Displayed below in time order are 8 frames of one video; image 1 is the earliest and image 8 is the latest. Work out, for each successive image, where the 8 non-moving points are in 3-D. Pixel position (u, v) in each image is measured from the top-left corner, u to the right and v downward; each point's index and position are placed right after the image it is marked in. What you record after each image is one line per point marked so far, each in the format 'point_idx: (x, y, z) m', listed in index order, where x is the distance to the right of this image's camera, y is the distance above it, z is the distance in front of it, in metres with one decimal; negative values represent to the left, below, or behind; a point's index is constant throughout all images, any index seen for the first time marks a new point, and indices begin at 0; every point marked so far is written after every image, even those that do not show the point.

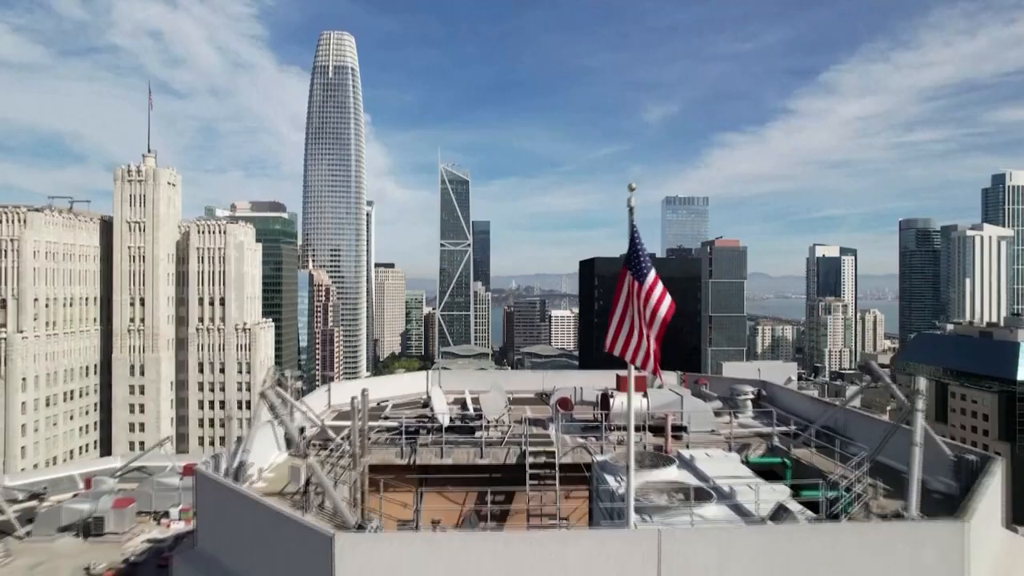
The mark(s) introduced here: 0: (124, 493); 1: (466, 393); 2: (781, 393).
0: (-10.8, -5.7, +18.2) m
1: (-1.1, -2.5, +17.1) m
2: (+5.8, -2.2, +14.1) m
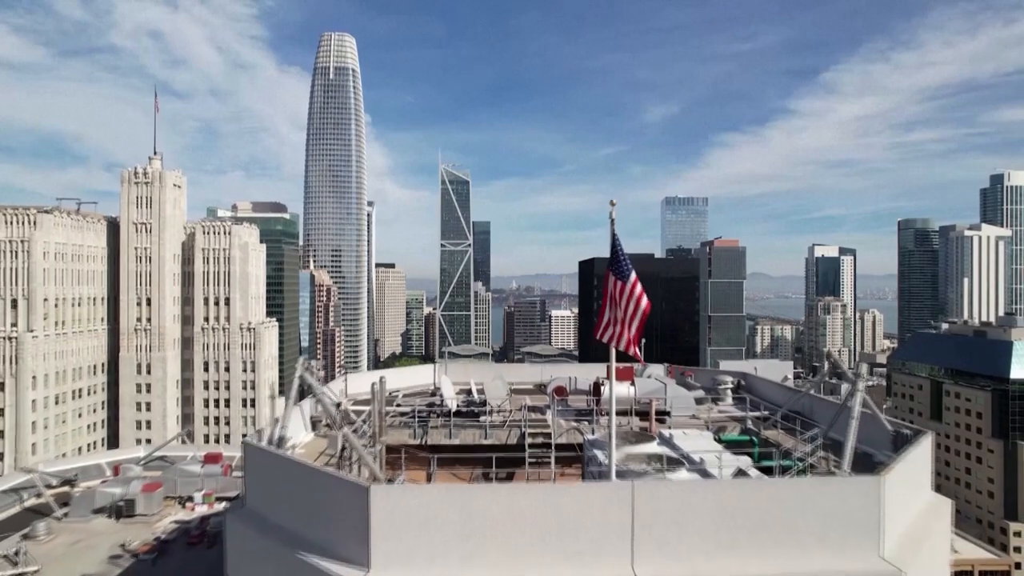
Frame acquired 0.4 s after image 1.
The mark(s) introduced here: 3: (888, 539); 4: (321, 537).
0: (-10.8, -5.7, +19.5) m
1: (-1.1, -2.5, +18.4) m
2: (+5.8, -2.2, +15.4) m
3: (+4.2, -2.7, +7.2) m
4: (-2.2, -2.7, +7.3) m
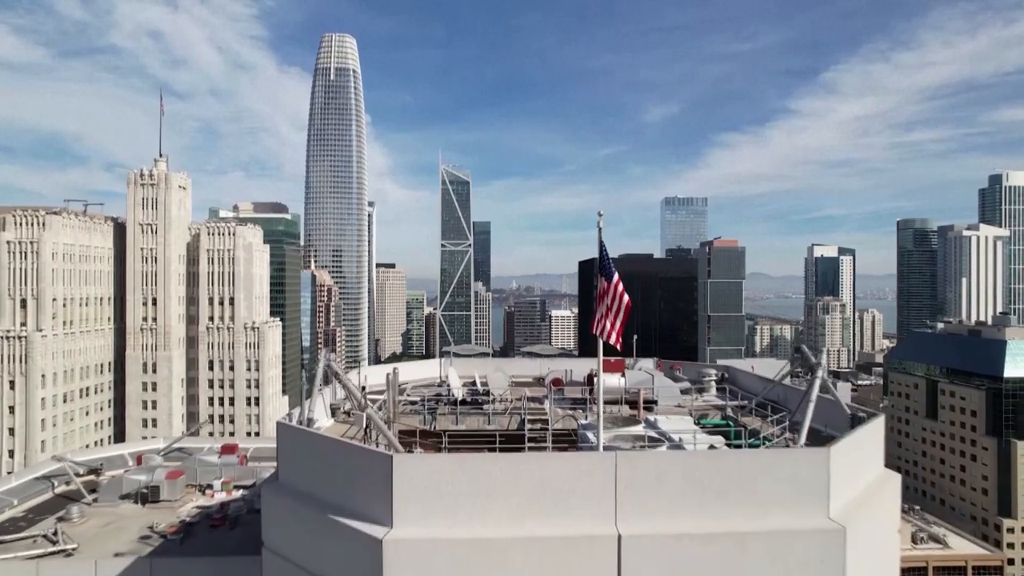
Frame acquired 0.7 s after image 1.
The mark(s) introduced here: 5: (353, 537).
0: (-10.7, -5.7, +20.7) m
1: (-1.1, -2.5, +19.6) m
2: (+5.8, -2.2, +16.6) m
3: (+4.2, -2.7, +8.4) m
4: (-2.2, -2.7, +8.5) m
5: (-2.0, -3.1, +8.1) m
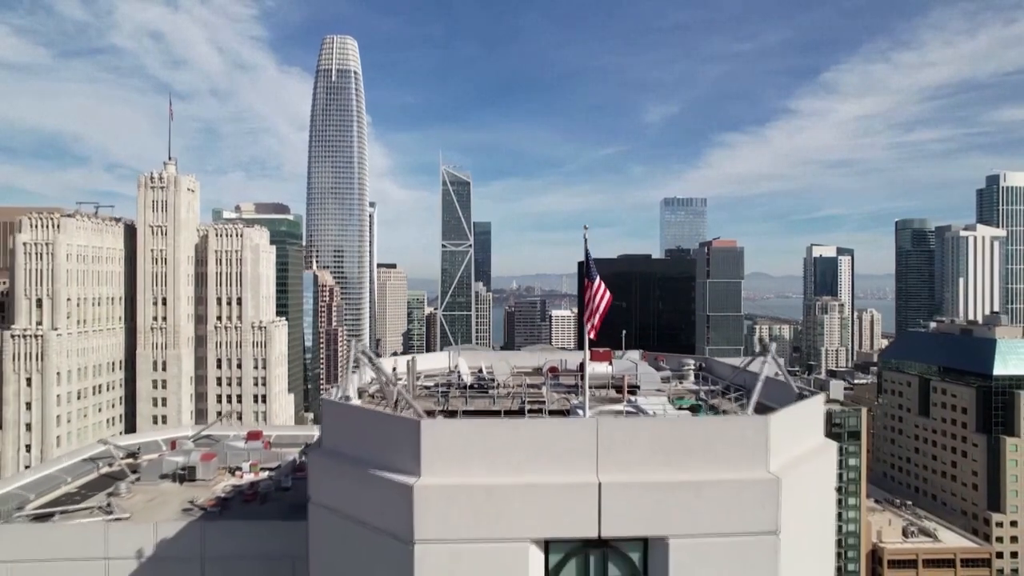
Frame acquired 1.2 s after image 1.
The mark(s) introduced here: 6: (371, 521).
0: (-10.7, -5.7, +22.7) m
1: (-1.0, -2.5, +21.6) m
2: (+5.9, -2.2, +18.6) m
3: (+4.3, -2.7, +10.4) m
4: (-2.1, -2.7, +10.5) m
5: (-2.0, -3.1, +10.1) m
6: (-2.3, -3.7, +10.3) m
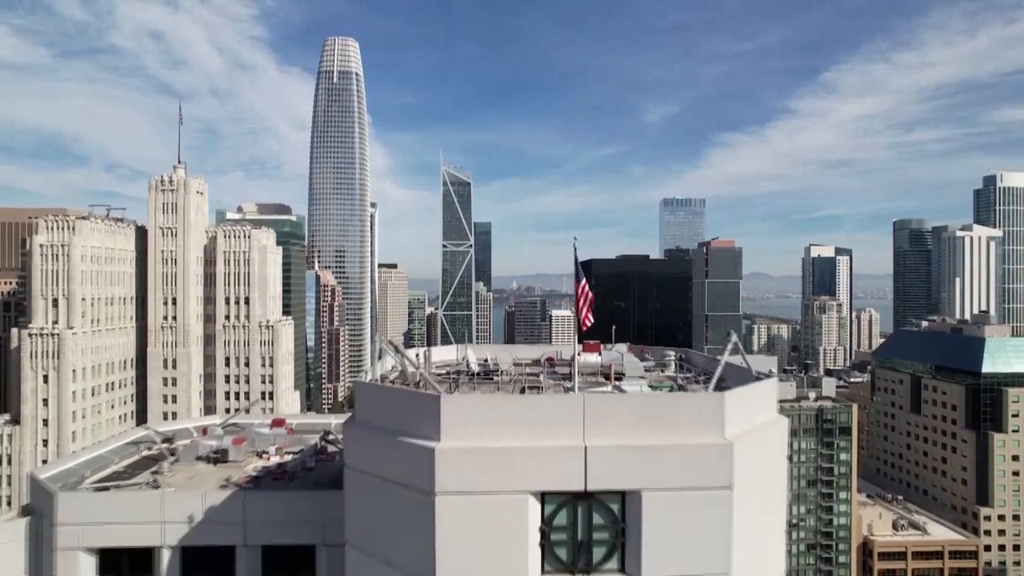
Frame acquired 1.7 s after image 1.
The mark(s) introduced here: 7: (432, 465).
0: (-10.6, -5.7, +25.0) m
1: (-1.0, -2.5, +23.9) m
2: (+5.9, -2.2, +20.9) m
3: (+4.3, -2.7, +12.7) m
4: (-2.1, -2.7, +12.8) m
5: (-2.0, -3.1, +12.4) m
6: (-2.2, -3.7, +12.6) m
7: (-1.5, -3.2, +11.9) m
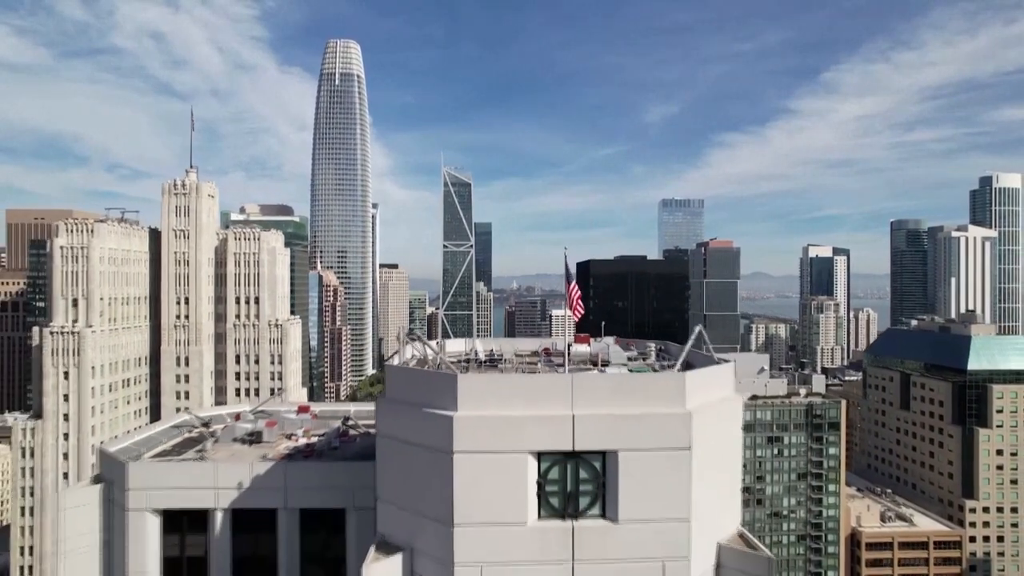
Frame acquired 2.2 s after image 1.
0: (-10.6, -5.7, +28.0) m
1: (-0.9, -2.5, +26.9) m
2: (+6.0, -2.2, +23.9) m
3: (+4.4, -2.7, +15.7) m
4: (-2.0, -2.7, +15.8) m
5: (-1.9, -3.1, +15.4) m
6: (-2.2, -3.7, +15.6) m
7: (-1.4, -3.2, +14.9) m
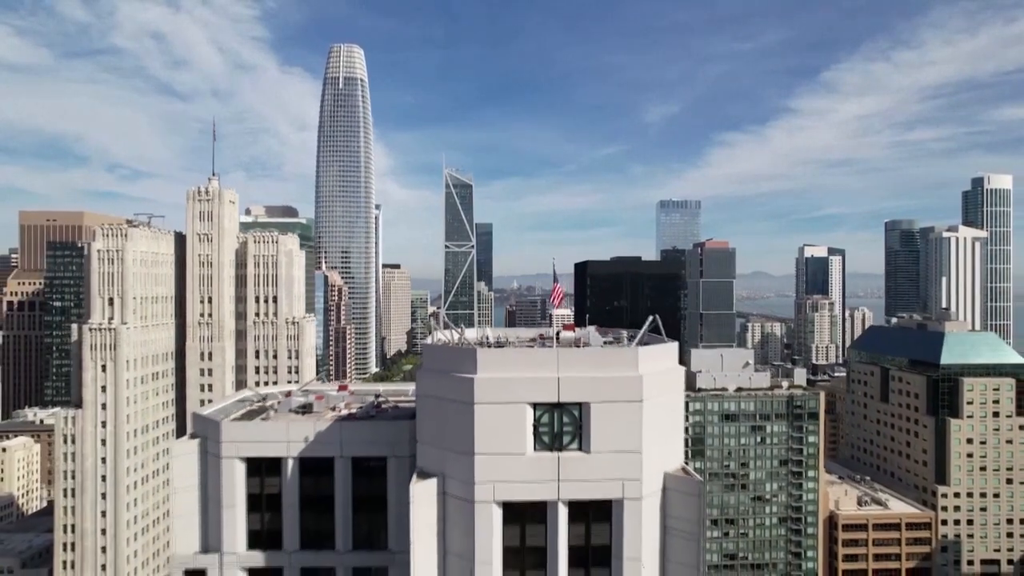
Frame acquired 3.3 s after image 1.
0: (-10.5, -5.7, +34.3) m
1: (-0.8, -2.5, +33.2) m
2: (+6.1, -2.2, +30.1) m
3: (+4.5, -2.7, +22.0) m
4: (-1.9, -2.7, +22.0) m
5: (-1.8, -3.1, +21.7) m
6: (-2.1, -3.7, +21.8) m
7: (-1.3, -3.2, +21.1) m
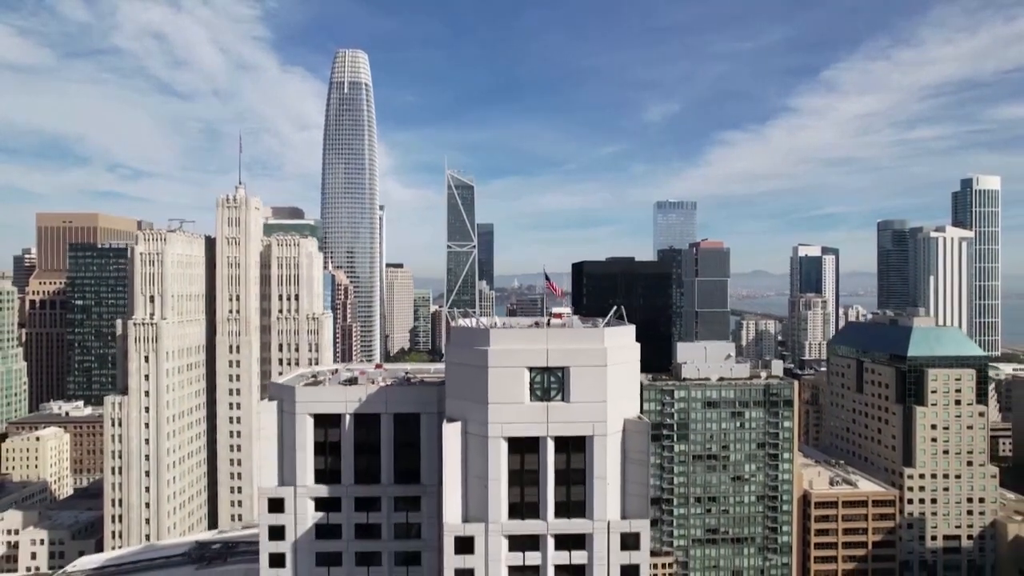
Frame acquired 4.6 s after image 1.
0: (-10.3, -5.6, +43.0) m
1: (-0.7, -2.4, +41.9) m
2: (+6.2, -2.1, +38.9) m
3: (+4.6, -2.6, +30.7) m
4: (-1.8, -2.6, +30.8) m
5: (-1.7, -3.0, +30.4) m
6: (-1.9, -3.6, +30.5) m
7: (-1.2, -3.1, +29.9) m
